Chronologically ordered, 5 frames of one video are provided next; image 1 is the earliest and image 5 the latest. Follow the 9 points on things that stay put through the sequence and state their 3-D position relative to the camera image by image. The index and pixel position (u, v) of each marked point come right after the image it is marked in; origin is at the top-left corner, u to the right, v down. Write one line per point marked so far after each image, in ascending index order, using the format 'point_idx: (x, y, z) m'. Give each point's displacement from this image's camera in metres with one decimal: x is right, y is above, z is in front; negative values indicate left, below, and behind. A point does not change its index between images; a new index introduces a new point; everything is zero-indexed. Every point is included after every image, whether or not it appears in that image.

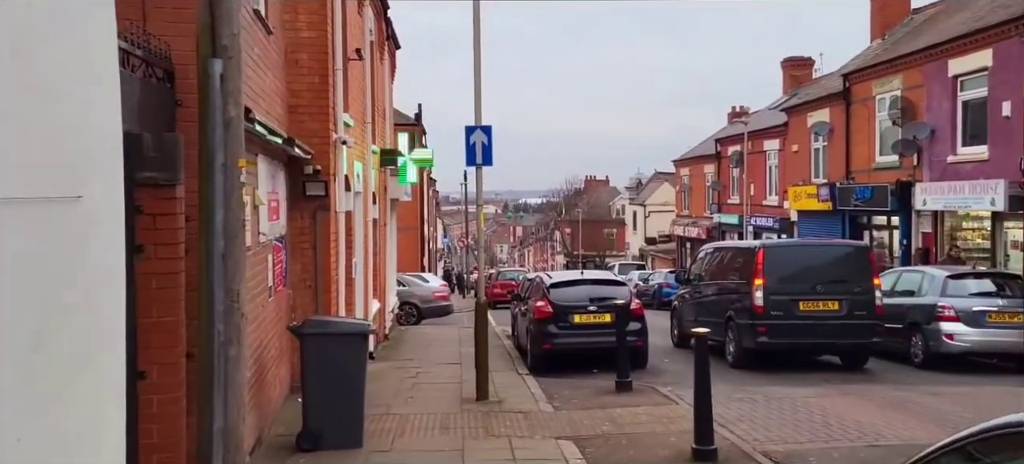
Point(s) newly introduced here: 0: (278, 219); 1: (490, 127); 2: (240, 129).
0: (-2.2, +0.1, +9.8) m
1: (-0.2, +1.1, +10.9) m
2: (-1.4, +0.5, +5.1) m
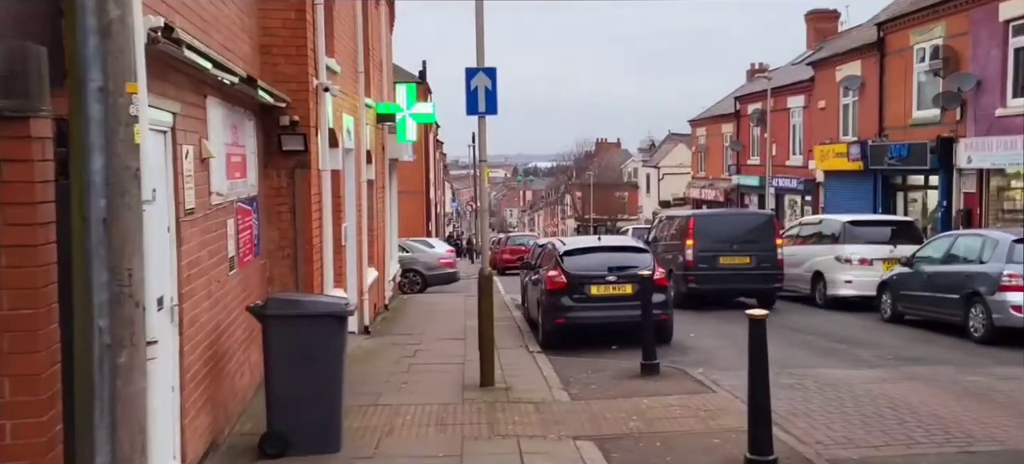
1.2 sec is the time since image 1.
0: (-2.2, +0.4, +8.3) m
1: (-0.2, +1.5, +9.3) m
2: (-1.3, +0.7, +3.6) m
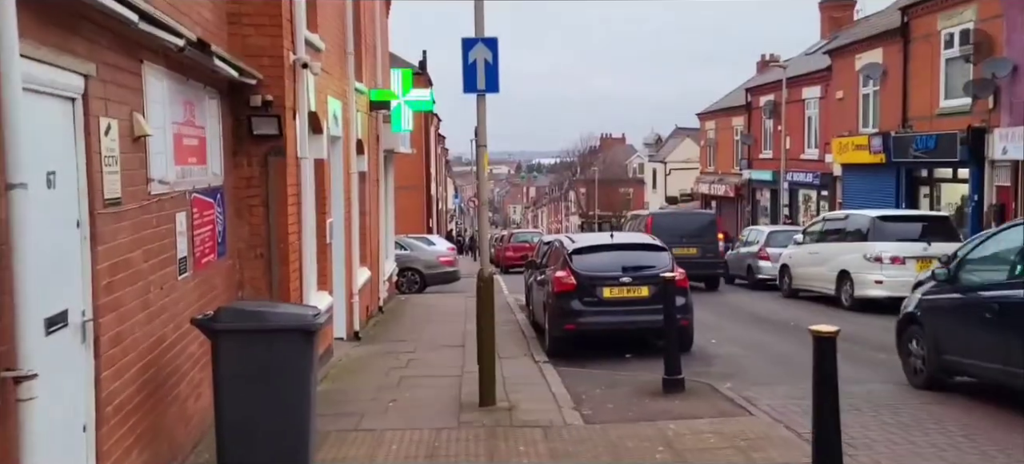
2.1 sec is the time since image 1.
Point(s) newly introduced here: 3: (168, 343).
0: (-2.1, +0.5, +7.0) m
1: (-0.1, +1.5, +8.1) m
2: (-1.3, +0.7, +2.4) m
3: (-2.0, -0.6, +6.0) m
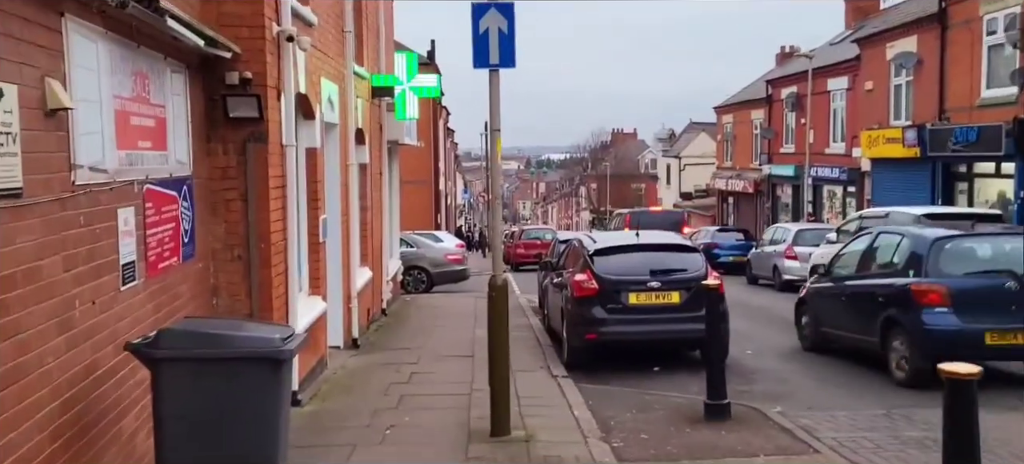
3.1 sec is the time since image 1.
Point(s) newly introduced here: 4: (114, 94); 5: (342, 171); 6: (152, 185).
0: (-2.0, +0.5, +5.8) m
1: (0.0, +1.5, +6.9) m
2: (-1.3, +0.7, +1.2) m
3: (-1.9, -0.6, +4.8) m
4: (-2.0, +0.7, +5.1) m
5: (-1.9, +0.7, +11.6) m
6: (-2.0, +0.3, +5.8) m
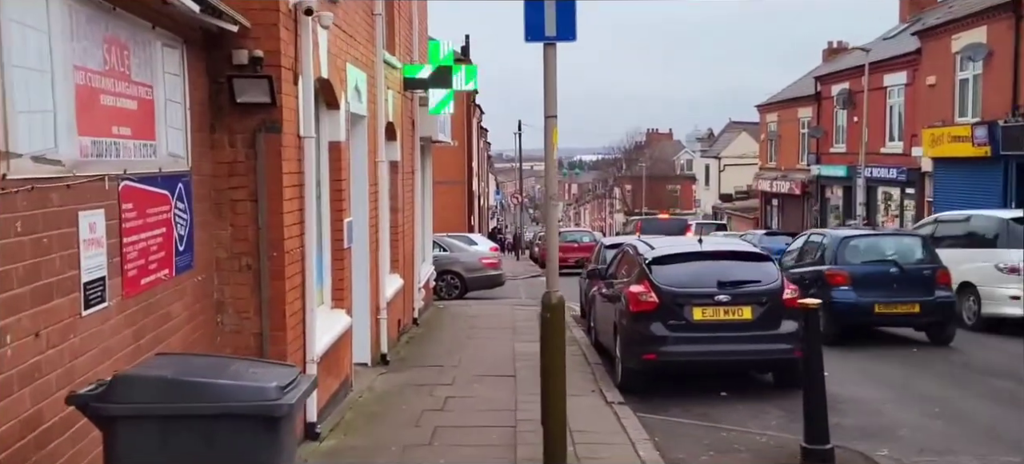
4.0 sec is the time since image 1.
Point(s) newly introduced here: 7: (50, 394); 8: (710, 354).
0: (-1.7, +0.4, +4.7) m
1: (+0.3, +1.5, +5.7) m
2: (-1.1, +0.6, 0.0) m
3: (-1.6, -0.7, +3.7) m
4: (-1.7, +0.6, +4.0) m
5: (-1.4, +0.6, +10.5) m
6: (-1.7, +0.2, +4.7) m
7: (-1.6, -0.6, +3.7) m
8: (+1.7, -1.0, +8.8) m
